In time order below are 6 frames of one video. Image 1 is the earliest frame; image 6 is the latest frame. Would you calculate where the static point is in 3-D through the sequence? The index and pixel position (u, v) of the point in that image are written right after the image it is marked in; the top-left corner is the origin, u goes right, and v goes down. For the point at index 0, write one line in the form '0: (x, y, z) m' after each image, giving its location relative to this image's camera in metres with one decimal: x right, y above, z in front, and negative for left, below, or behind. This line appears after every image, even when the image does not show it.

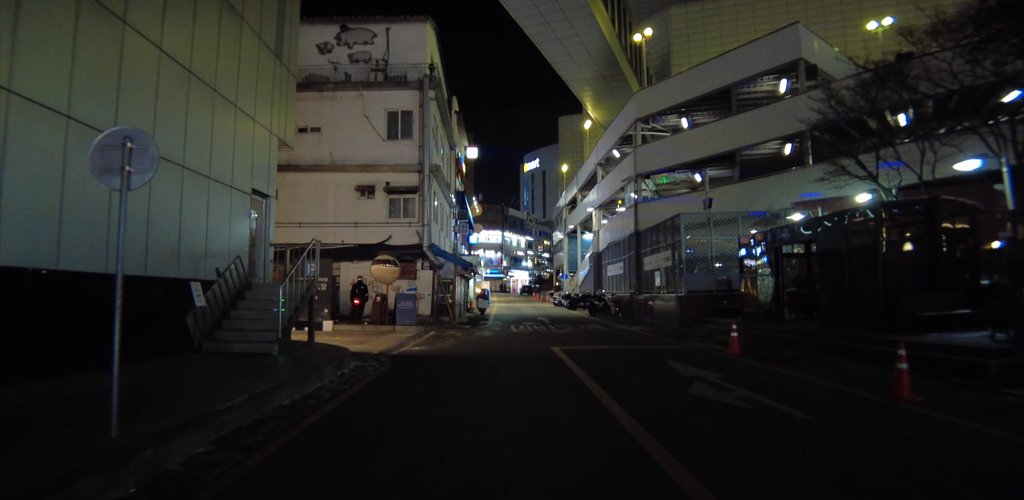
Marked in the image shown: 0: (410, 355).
0: (-1.4, -1.5, +12.5) m
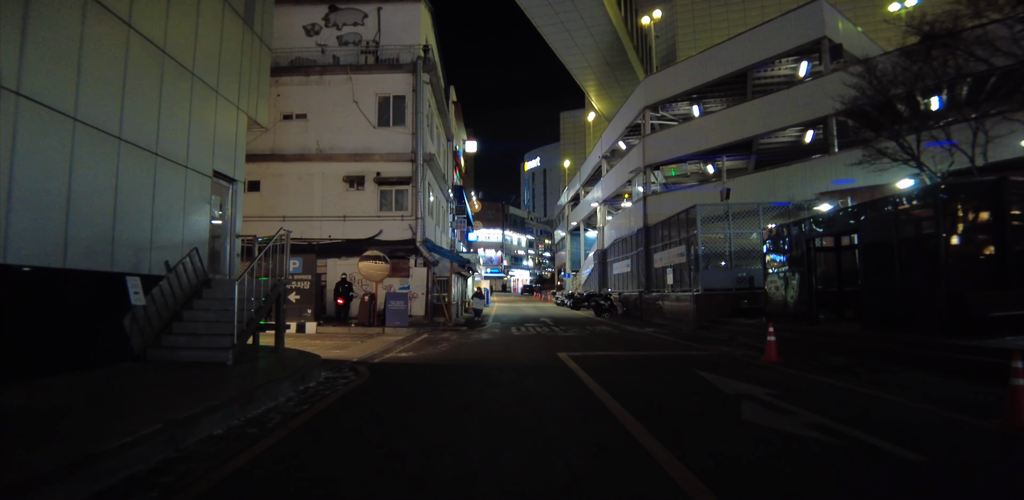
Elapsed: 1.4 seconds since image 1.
0: (-1.4, -1.4, +10.7) m
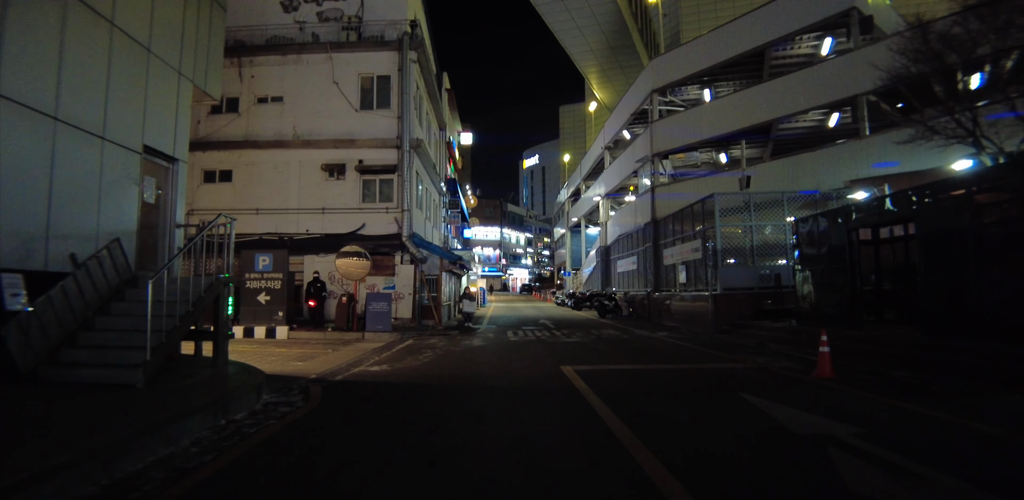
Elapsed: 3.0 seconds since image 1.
0: (-1.5, -1.3, +8.6) m
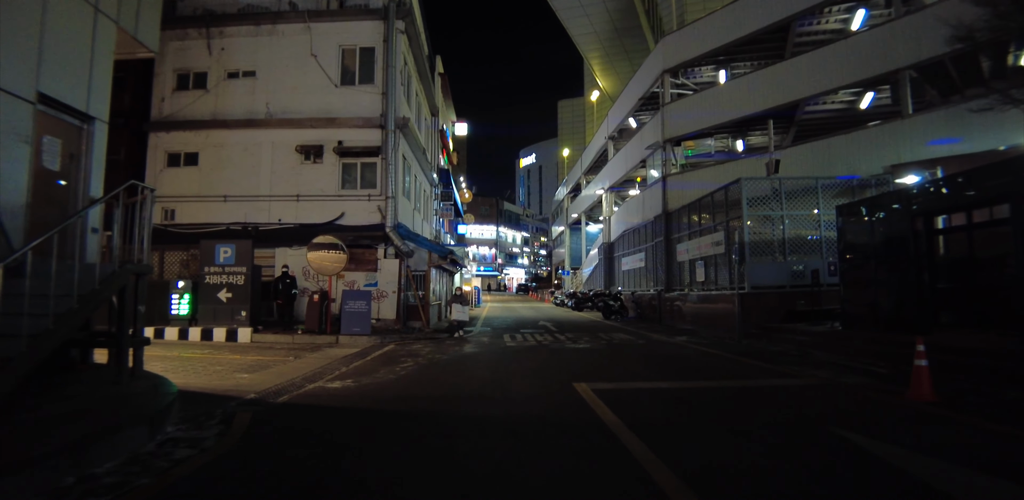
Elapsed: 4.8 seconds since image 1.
0: (-1.5, -1.1, +6.5) m
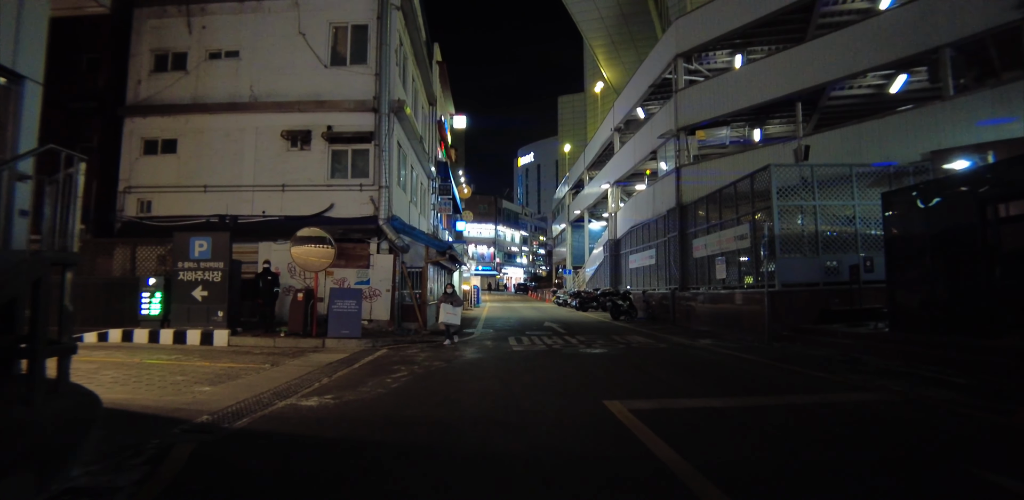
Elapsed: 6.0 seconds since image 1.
0: (-1.3, -1.0, +5.1) m
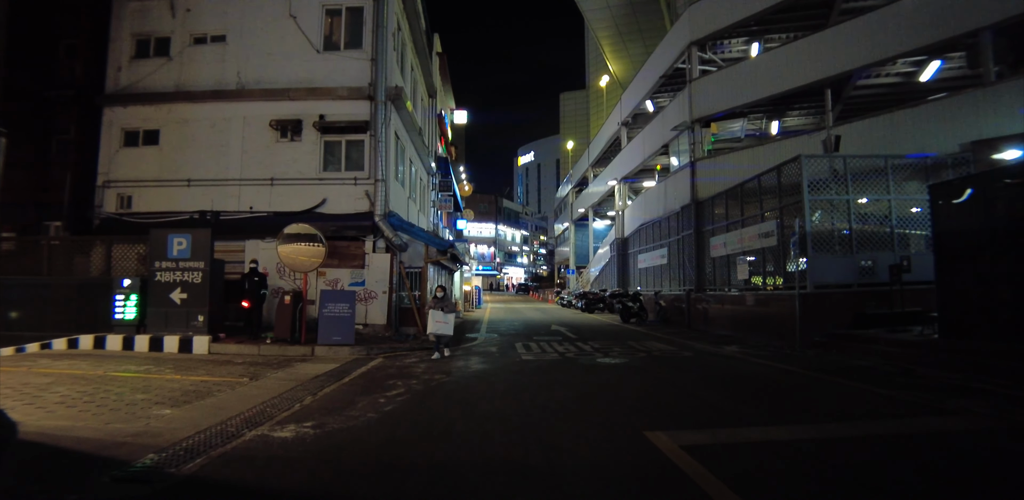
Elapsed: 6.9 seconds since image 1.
0: (-1.2, -1.0, +3.9) m
